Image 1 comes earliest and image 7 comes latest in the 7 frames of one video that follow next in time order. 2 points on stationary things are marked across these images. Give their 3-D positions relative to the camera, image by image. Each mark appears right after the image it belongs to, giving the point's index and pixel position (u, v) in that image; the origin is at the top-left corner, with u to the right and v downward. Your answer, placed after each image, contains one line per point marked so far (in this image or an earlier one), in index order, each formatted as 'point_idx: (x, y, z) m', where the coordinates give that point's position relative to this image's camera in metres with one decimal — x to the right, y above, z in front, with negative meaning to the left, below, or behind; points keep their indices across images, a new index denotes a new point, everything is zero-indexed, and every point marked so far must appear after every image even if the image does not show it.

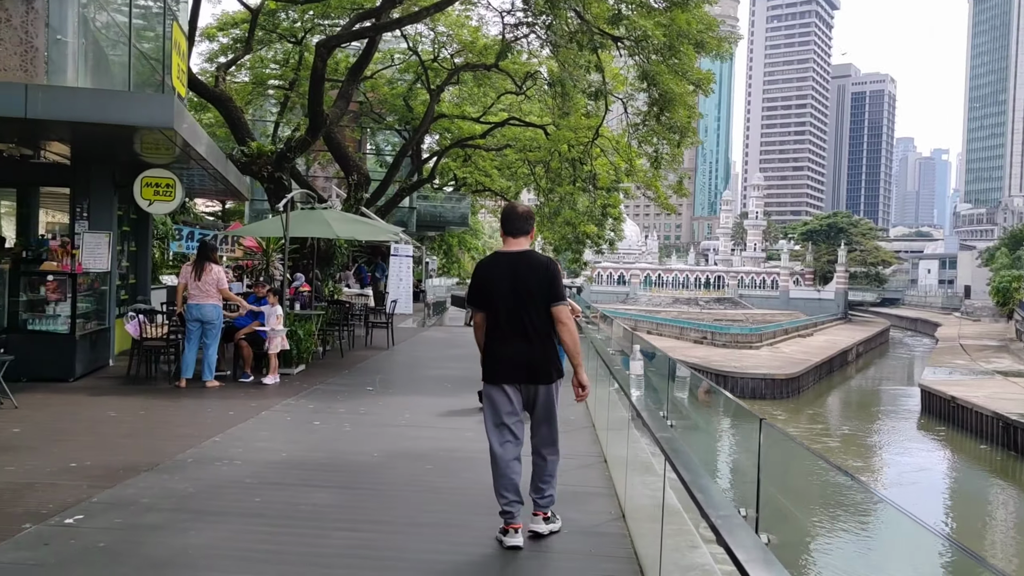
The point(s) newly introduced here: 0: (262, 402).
0: (-2.4, -1.1, +7.9) m
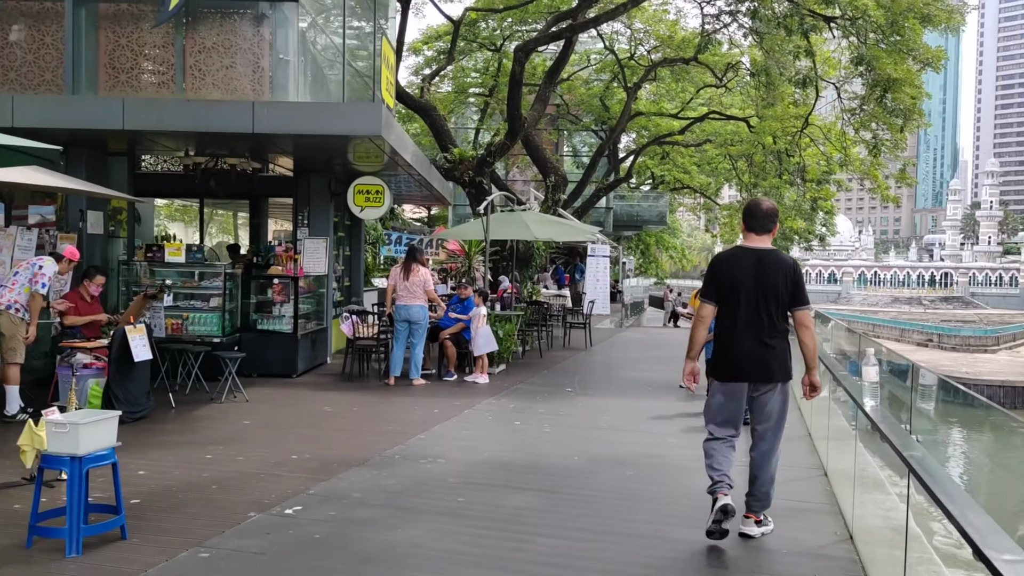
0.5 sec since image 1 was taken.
0: (-0.5, -1.1, +8.1) m
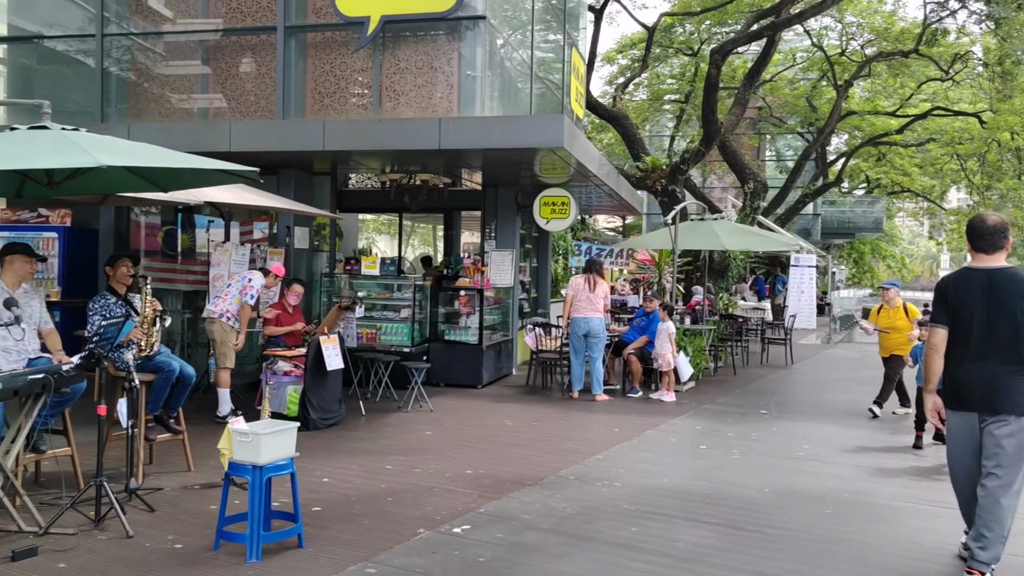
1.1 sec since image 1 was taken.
0: (+1.3, -1.2, +7.8) m
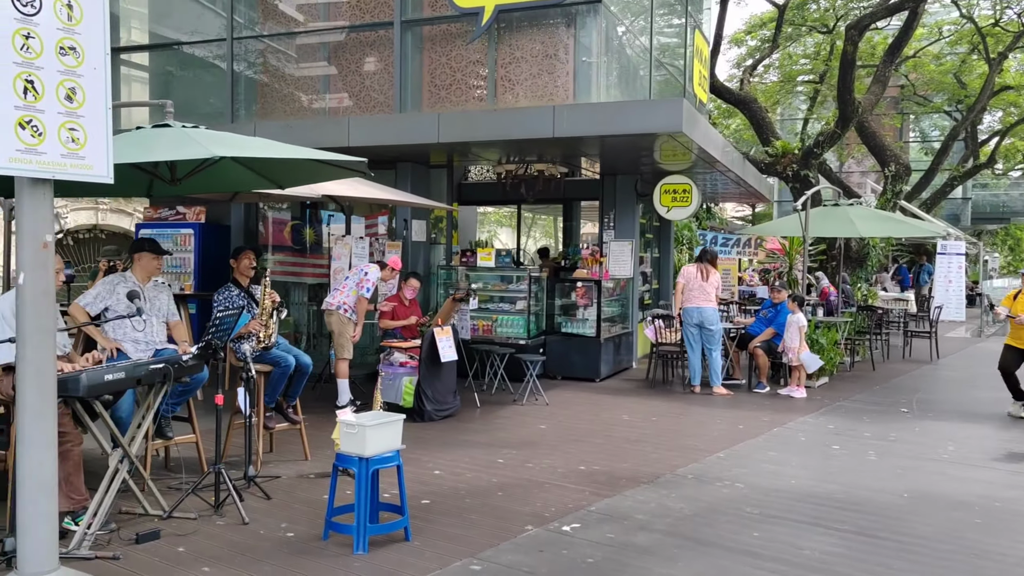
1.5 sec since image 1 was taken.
0: (+2.4, -1.1, +7.4) m
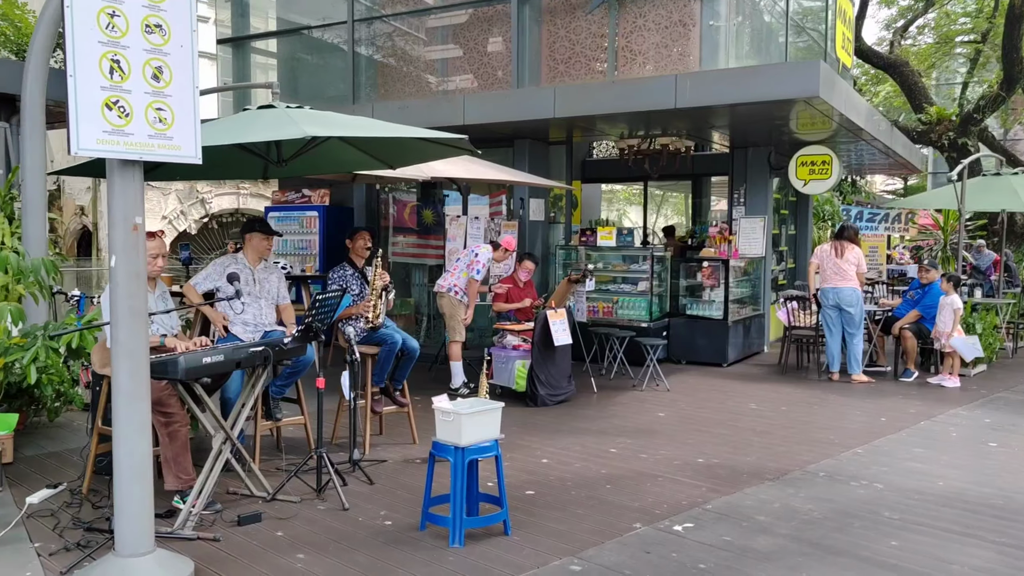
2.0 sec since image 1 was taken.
0: (+3.3, -1.0, +6.7) m
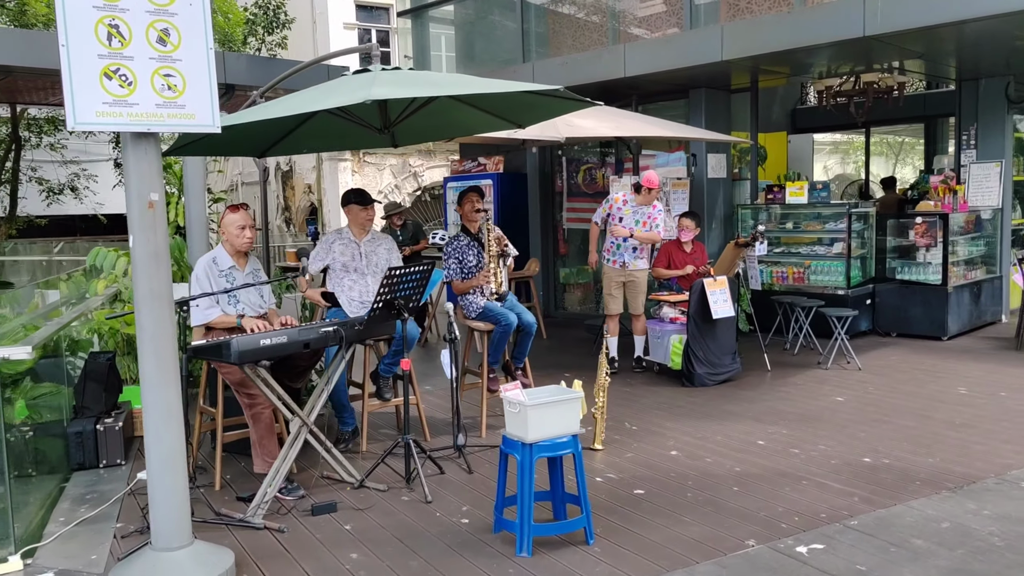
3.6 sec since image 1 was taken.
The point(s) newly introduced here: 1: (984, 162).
0: (+4.3, -0.7, +5.2) m
1: (+4.8, +1.3, +8.5) m
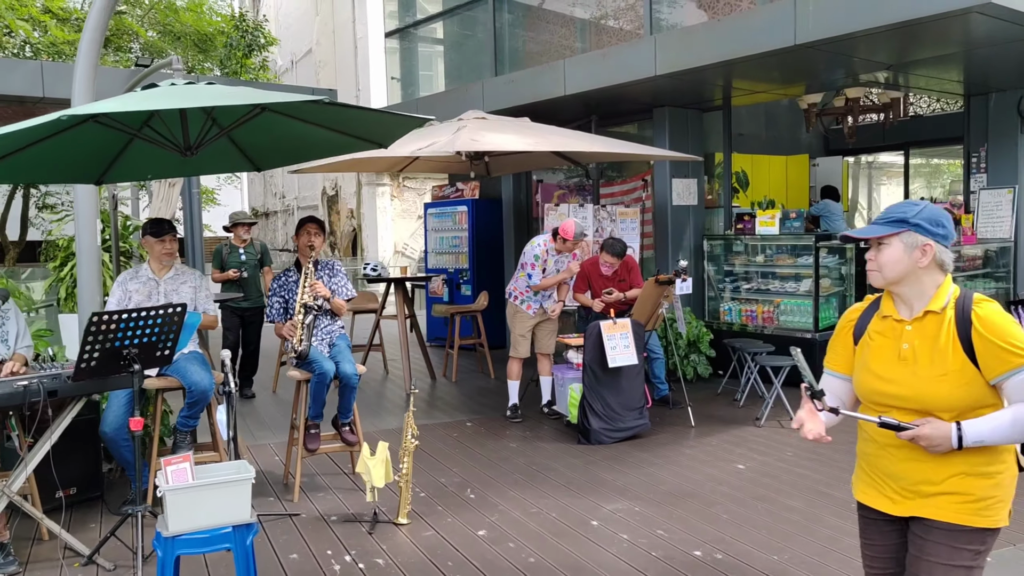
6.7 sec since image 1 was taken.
0: (+3.5, -1.0, +4.2) m
1: (+4.3, +0.9, +7.5) m
